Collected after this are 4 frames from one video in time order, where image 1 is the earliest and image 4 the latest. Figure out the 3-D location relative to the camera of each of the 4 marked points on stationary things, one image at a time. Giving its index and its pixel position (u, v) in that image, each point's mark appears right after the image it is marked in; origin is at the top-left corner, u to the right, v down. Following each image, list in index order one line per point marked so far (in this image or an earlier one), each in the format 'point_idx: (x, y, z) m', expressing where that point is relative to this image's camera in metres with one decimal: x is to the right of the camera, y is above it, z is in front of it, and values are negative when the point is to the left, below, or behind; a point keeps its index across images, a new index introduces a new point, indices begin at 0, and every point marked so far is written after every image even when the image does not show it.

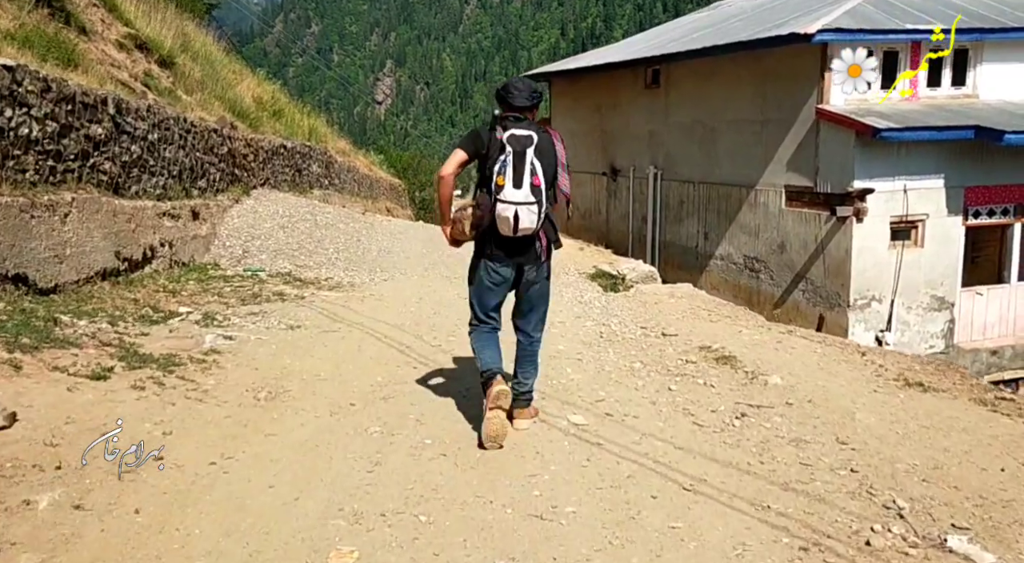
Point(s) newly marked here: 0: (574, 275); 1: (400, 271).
0: (+0.9, +0.1, +12.6) m
1: (-1.4, +0.1, +11.0) m
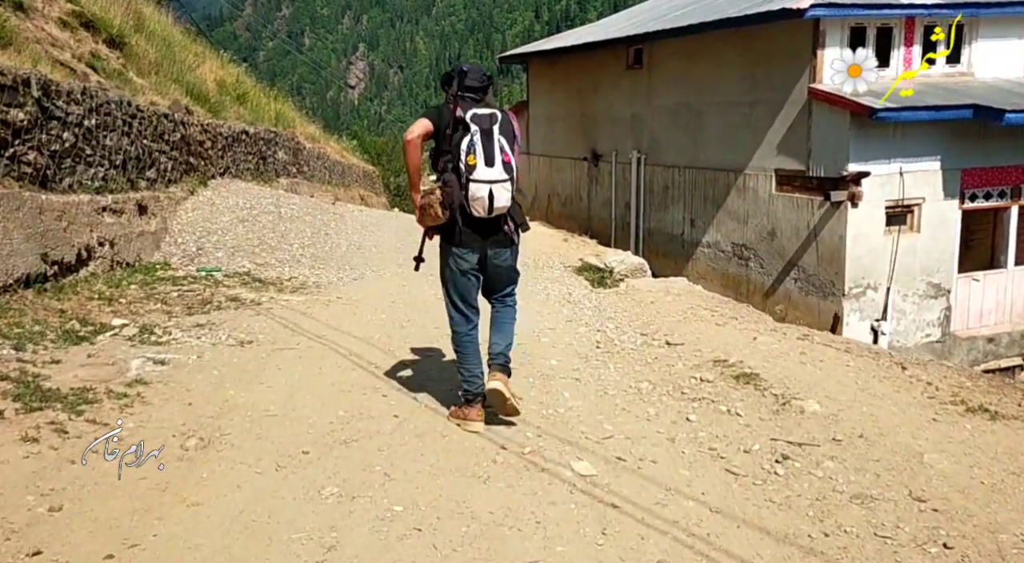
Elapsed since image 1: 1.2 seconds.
0: (+0.6, +0.2, +11.8) m
1: (-1.6, +0.2, +10.1) m
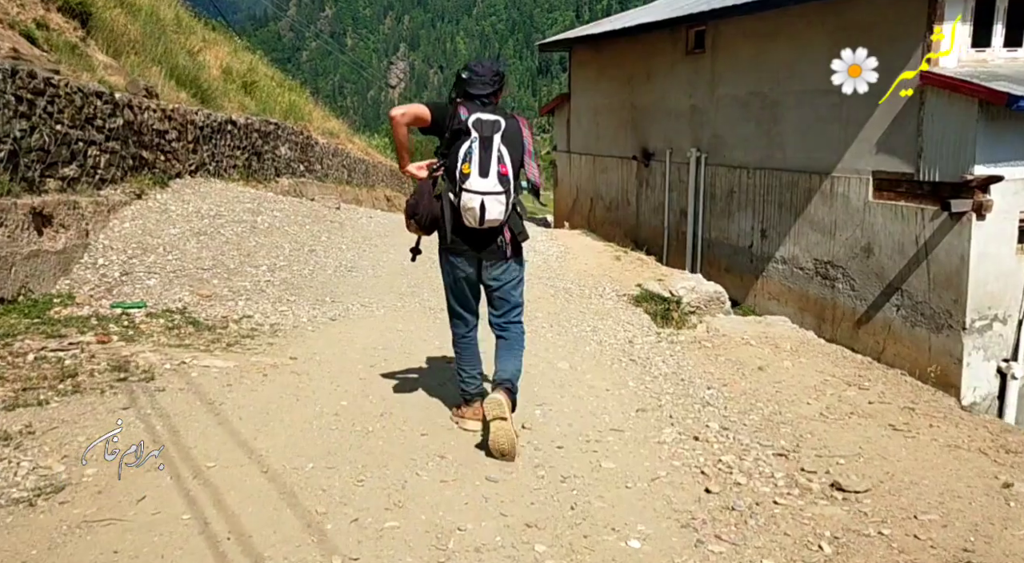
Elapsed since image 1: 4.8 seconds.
0: (+1.0, -0.2, +9.0) m
1: (-1.3, -0.2, +7.4) m
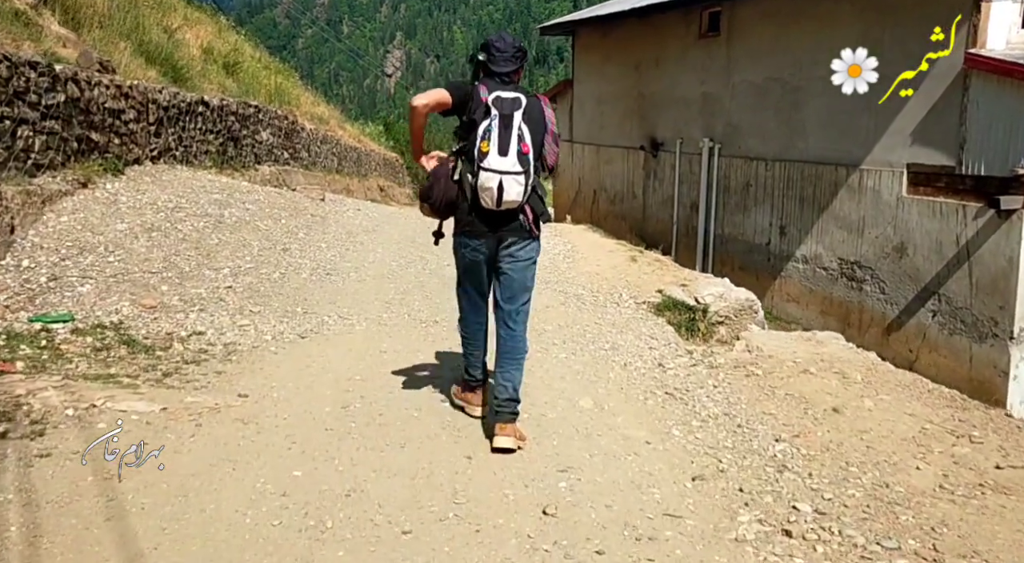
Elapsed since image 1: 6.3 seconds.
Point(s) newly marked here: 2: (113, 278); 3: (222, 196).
0: (+1.0, -0.2, +7.8) m
1: (-1.2, -0.2, +6.3) m
2: (-2.8, 0.0, +6.1) m
3: (-3.0, +0.9, +9.1) m
